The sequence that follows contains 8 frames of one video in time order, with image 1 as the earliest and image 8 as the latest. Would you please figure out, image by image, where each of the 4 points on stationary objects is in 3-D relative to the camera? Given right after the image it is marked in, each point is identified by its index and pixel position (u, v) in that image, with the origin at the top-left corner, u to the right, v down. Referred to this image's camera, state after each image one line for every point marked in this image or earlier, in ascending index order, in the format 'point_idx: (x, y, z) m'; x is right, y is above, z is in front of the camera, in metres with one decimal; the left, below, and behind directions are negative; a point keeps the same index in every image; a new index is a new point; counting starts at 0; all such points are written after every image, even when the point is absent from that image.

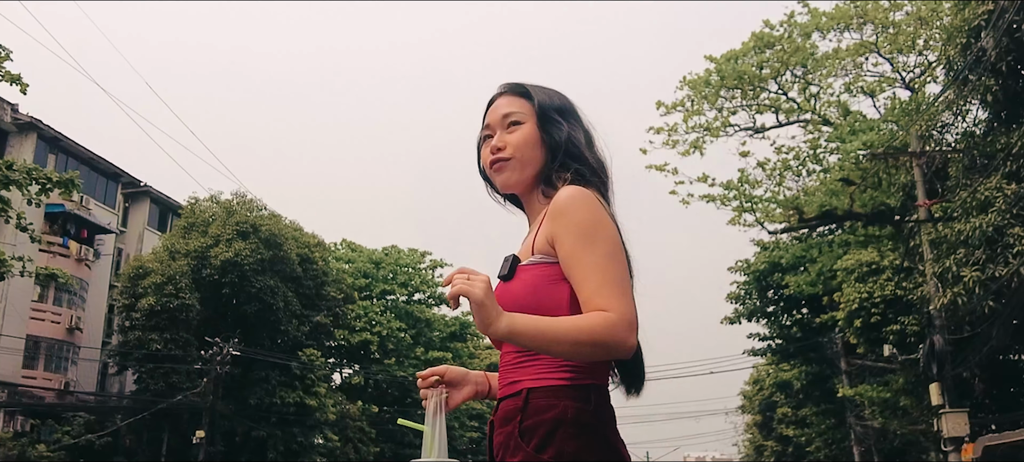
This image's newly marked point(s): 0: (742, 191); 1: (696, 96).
0: (+4.9, +0.8, +15.8) m
1: (+3.8, +2.7, +15.6) m
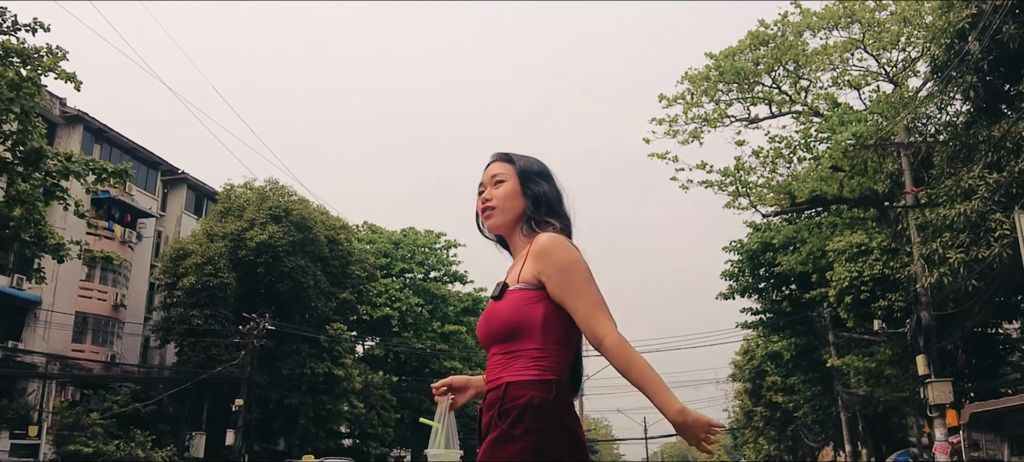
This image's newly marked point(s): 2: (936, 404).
0: (+5.2, +1.2, +17.0) m
1: (+4.1, +3.1, +16.8) m
2: (+10.2, -4.0, +17.2) m
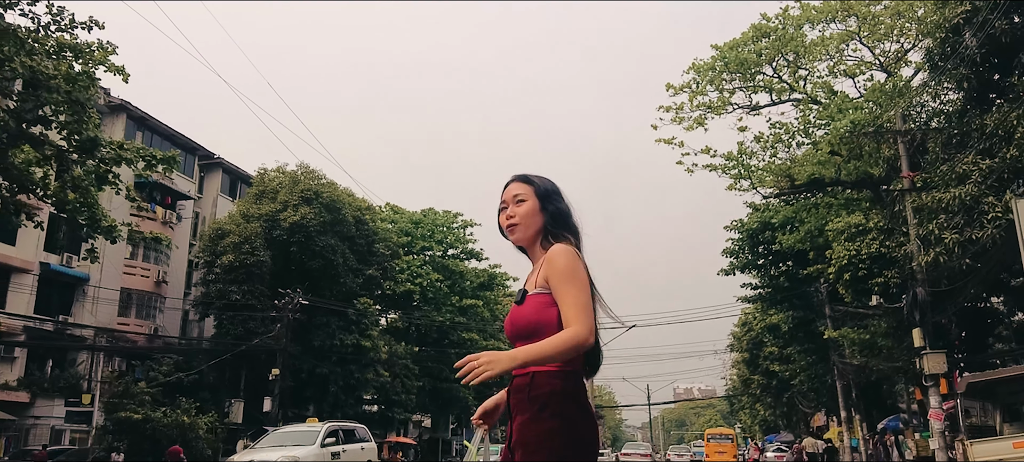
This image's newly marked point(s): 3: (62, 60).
0: (+5.5, +1.6, +18.0) m
1: (+4.5, +3.5, +17.8) m
2: (+10.6, -3.5, +18.5) m
3: (-8.8, +3.4, +14.9) m
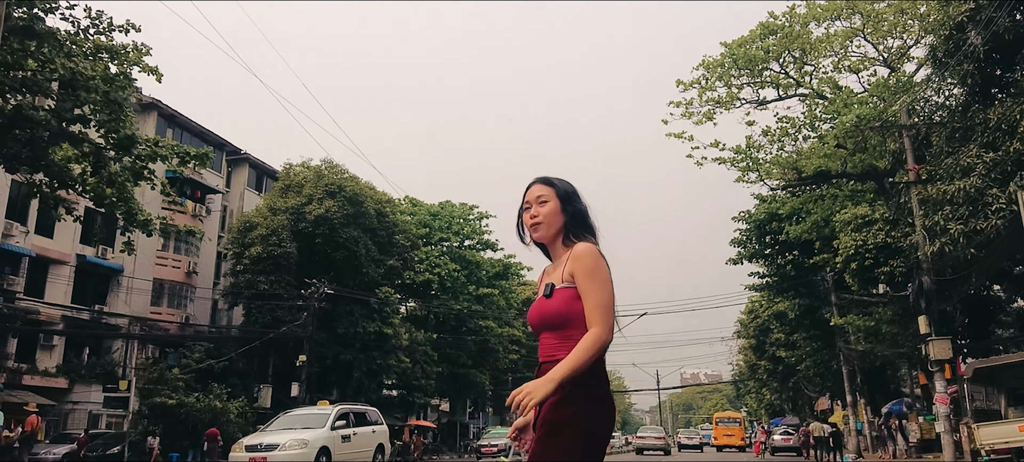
0: (+5.9, +1.9, +18.6) m
1: (+4.8, +3.7, +18.4) m
2: (+11.0, -3.2, +19.2) m
3: (-8.5, +3.5, +15.6) m
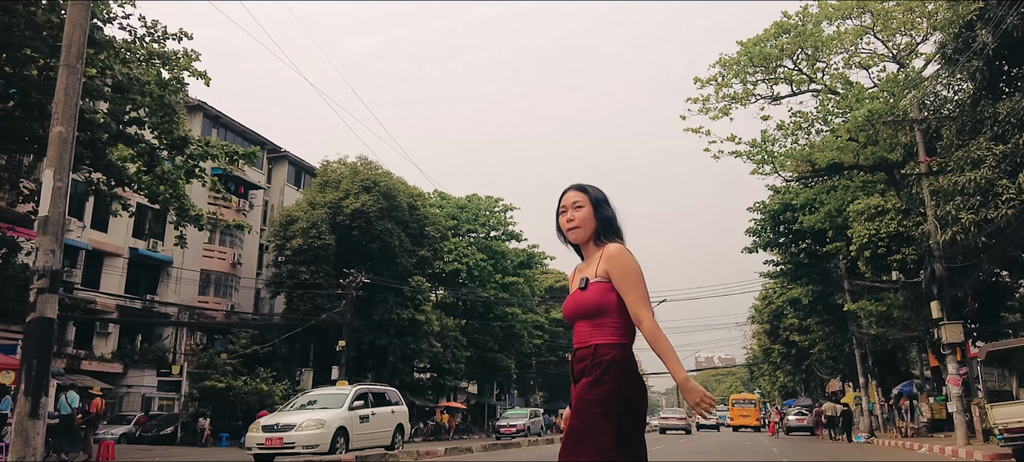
0: (+6.5, +2.1, +19.5) m
1: (+5.4, +4.0, +19.2) m
2: (+11.7, -2.9, +20.0) m
3: (-7.9, +3.6, +16.6) m
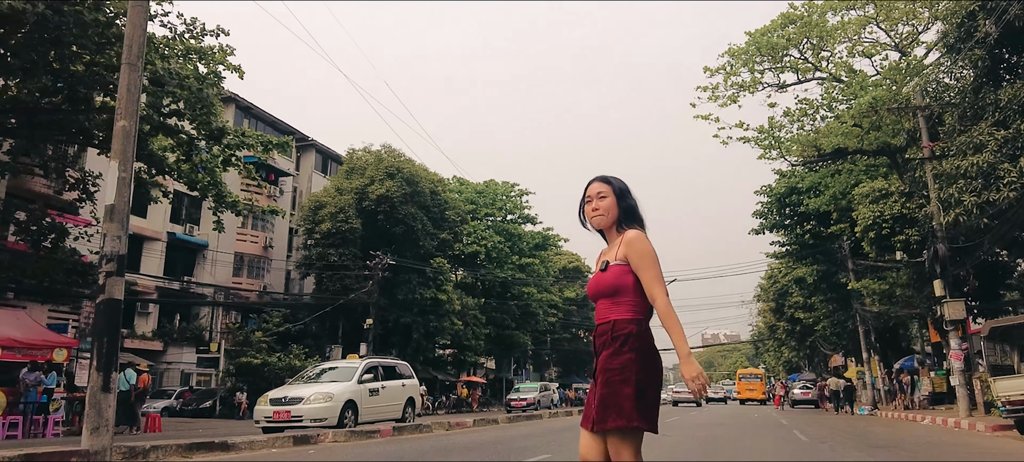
0: (+7.0, +2.6, +20.3) m
1: (+5.9, +4.5, +20.0) m
2: (+12.1, -2.4, +20.9) m
3: (-7.5, +3.9, +17.5) m
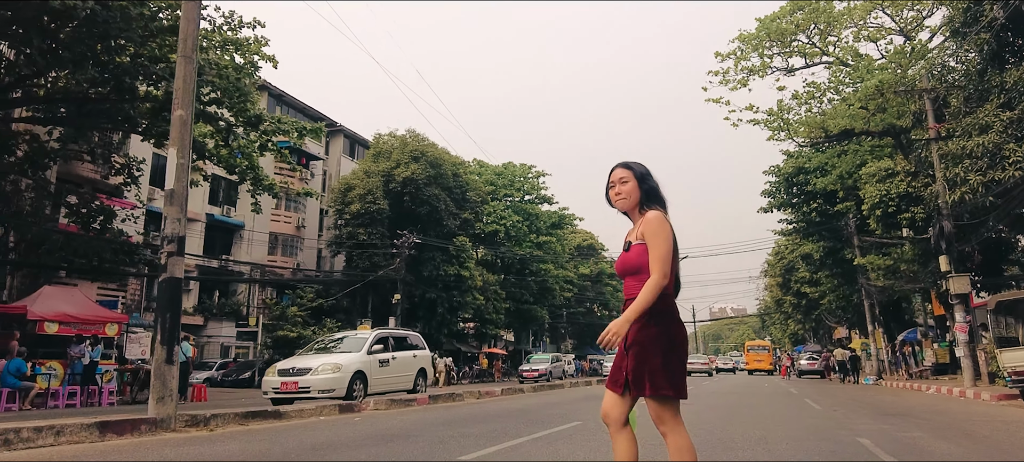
0: (+7.5, +3.2, +21.1) m
1: (+6.4, +5.0, +20.8) m
2: (+12.7, -1.7, +21.8) m
3: (-7.0, +4.4, +18.6) m
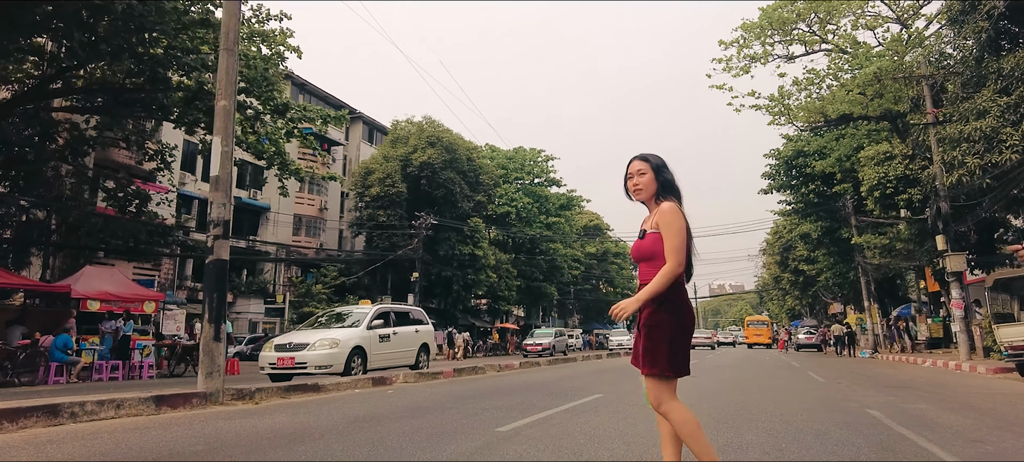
0: (+7.8, +3.8, +22.1) m
1: (+6.7, +5.6, +21.7) m
2: (+13.1, -1.1, +22.9) m
3: (-6.7, +4.8, +19.6) m
